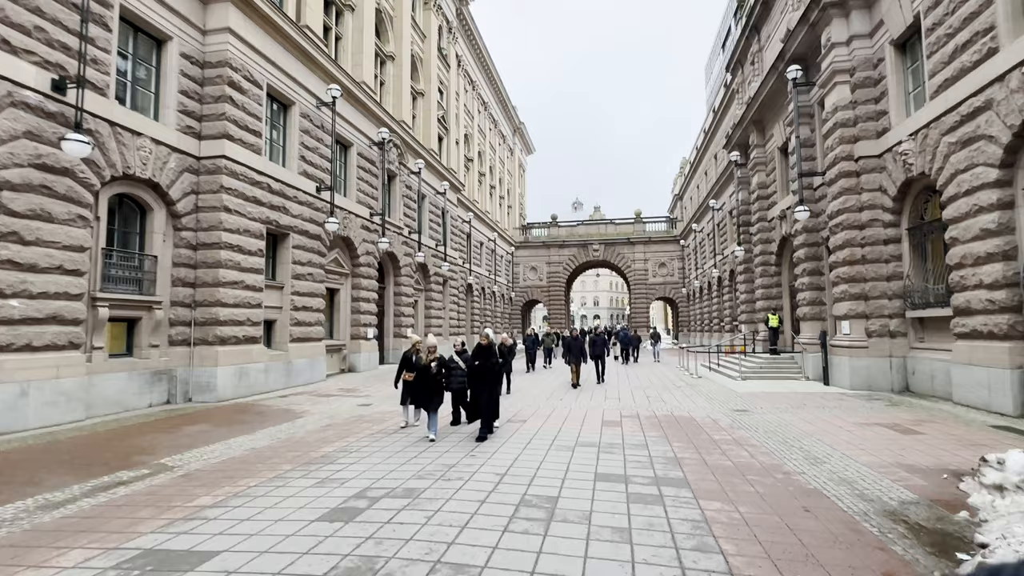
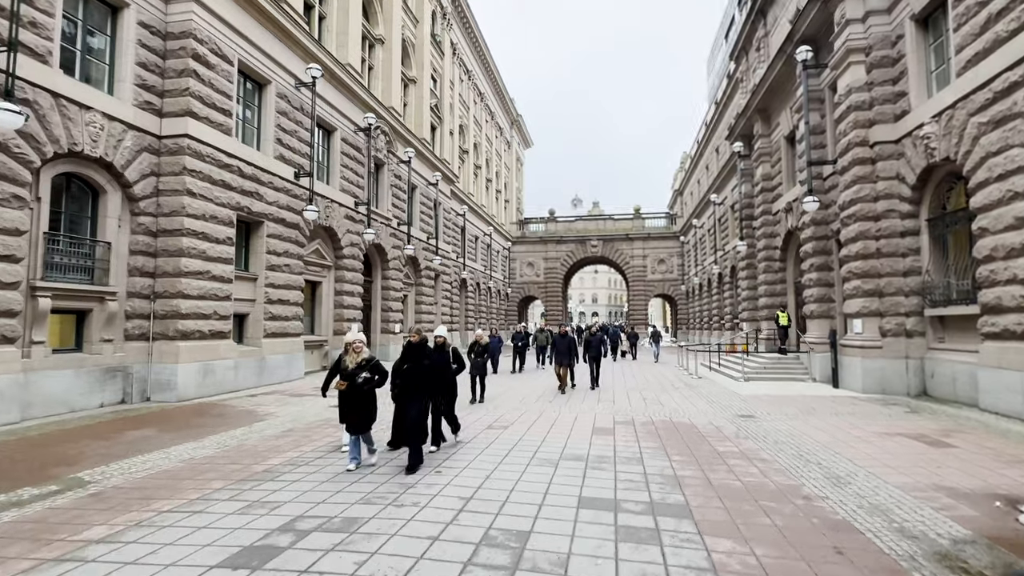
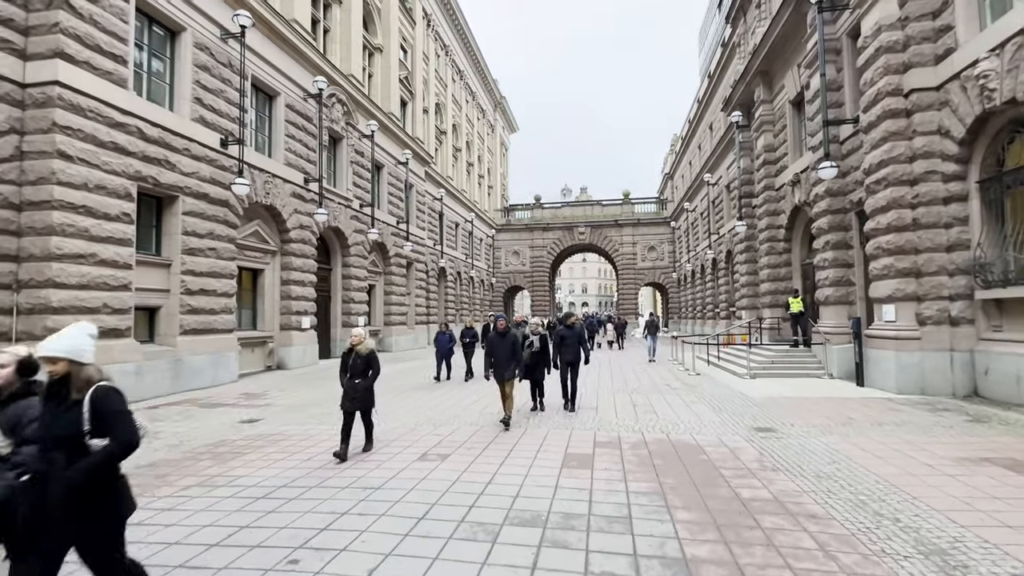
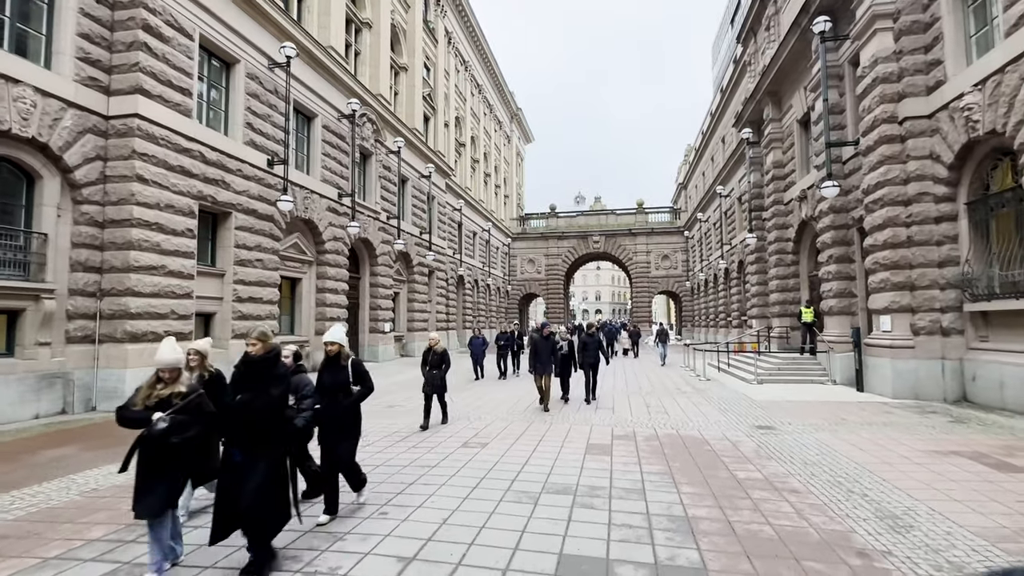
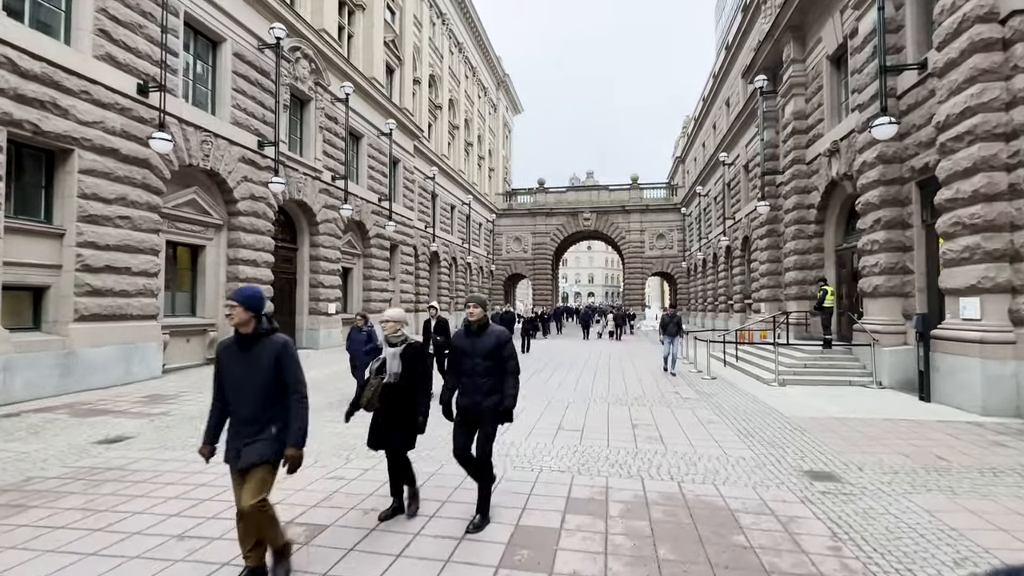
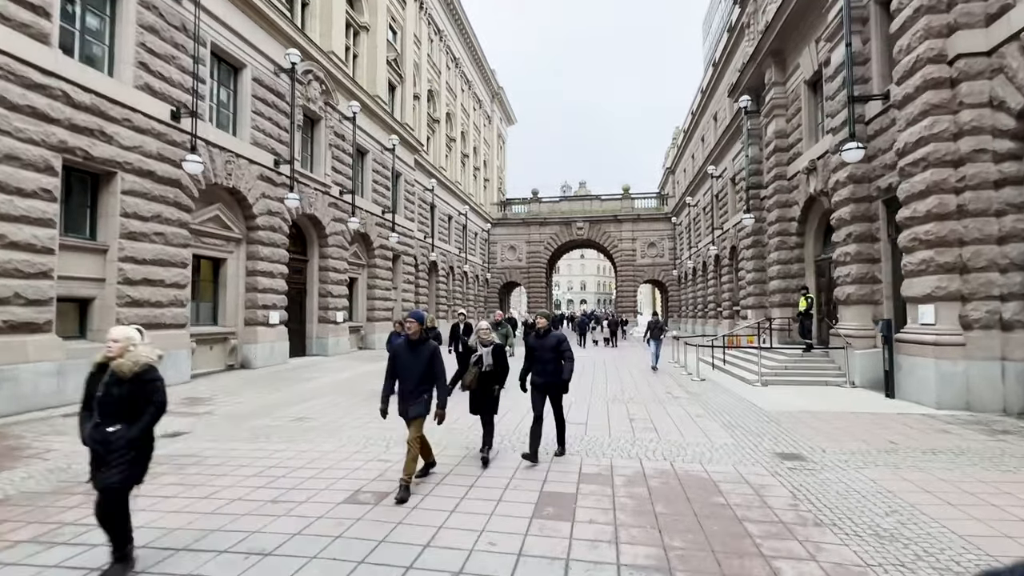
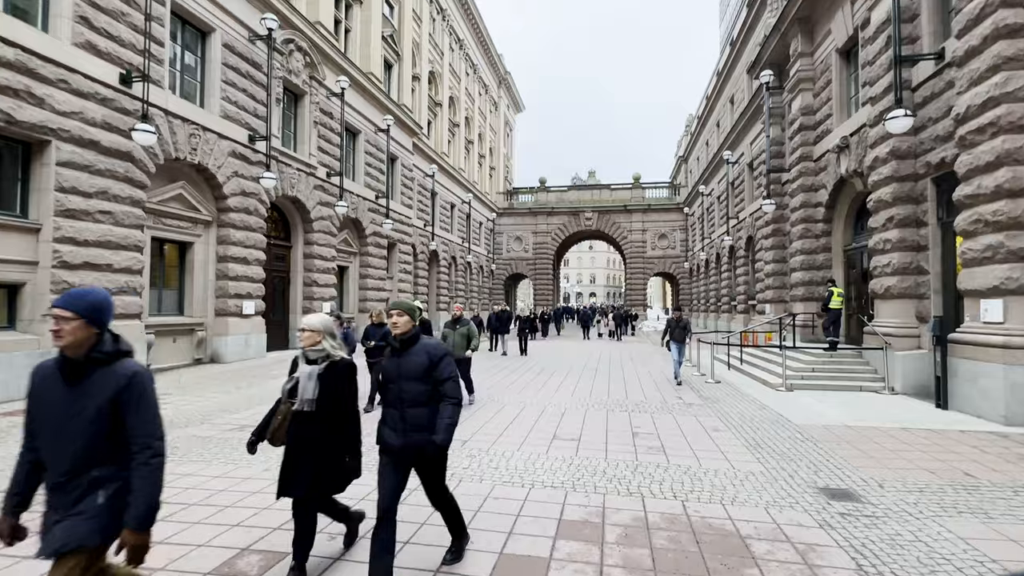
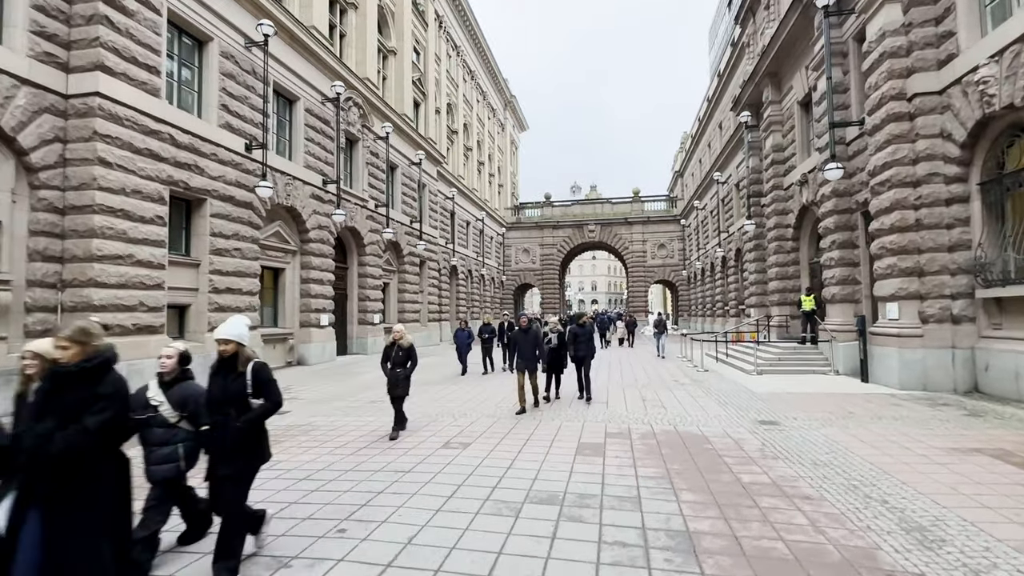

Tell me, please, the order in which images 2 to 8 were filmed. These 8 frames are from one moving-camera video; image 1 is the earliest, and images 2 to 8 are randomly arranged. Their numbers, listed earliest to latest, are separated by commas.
2, 4, 8, 3, 6, 5, 7
